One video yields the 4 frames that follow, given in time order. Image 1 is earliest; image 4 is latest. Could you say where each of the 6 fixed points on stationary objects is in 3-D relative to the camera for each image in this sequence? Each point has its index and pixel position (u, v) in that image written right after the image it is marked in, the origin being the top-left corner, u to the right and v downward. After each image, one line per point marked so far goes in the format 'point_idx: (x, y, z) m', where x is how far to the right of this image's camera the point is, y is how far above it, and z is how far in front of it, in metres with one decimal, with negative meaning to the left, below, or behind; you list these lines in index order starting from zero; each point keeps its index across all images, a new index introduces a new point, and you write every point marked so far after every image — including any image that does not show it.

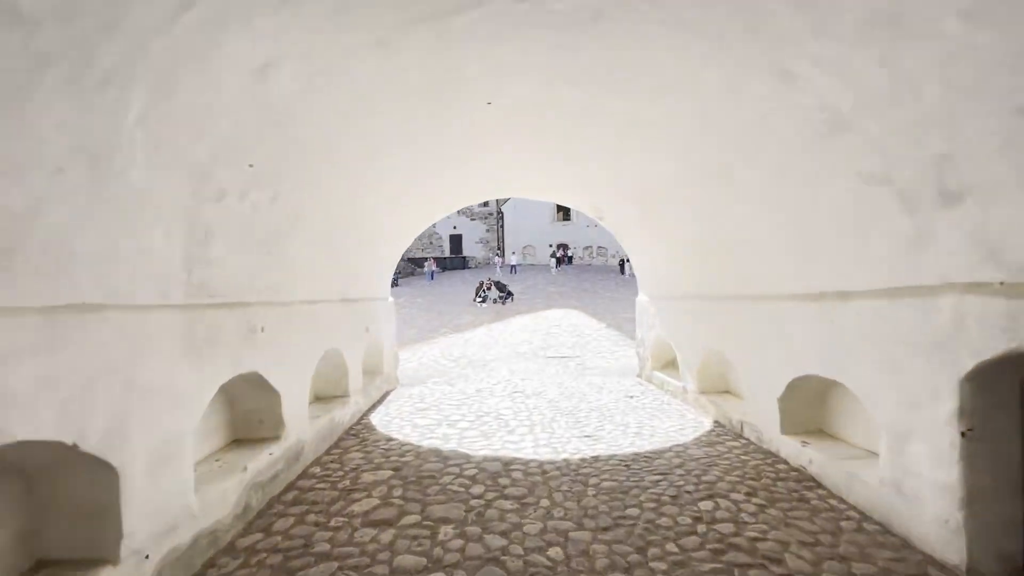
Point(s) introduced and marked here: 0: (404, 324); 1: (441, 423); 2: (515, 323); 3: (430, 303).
0: (-3.5, -1.1, +15.4) m
1: (-0.8, -1.6, +5.5) m
2: (0.0, -1.1, +15.3) m
3: (-3.3, -0.7, +19.5) m
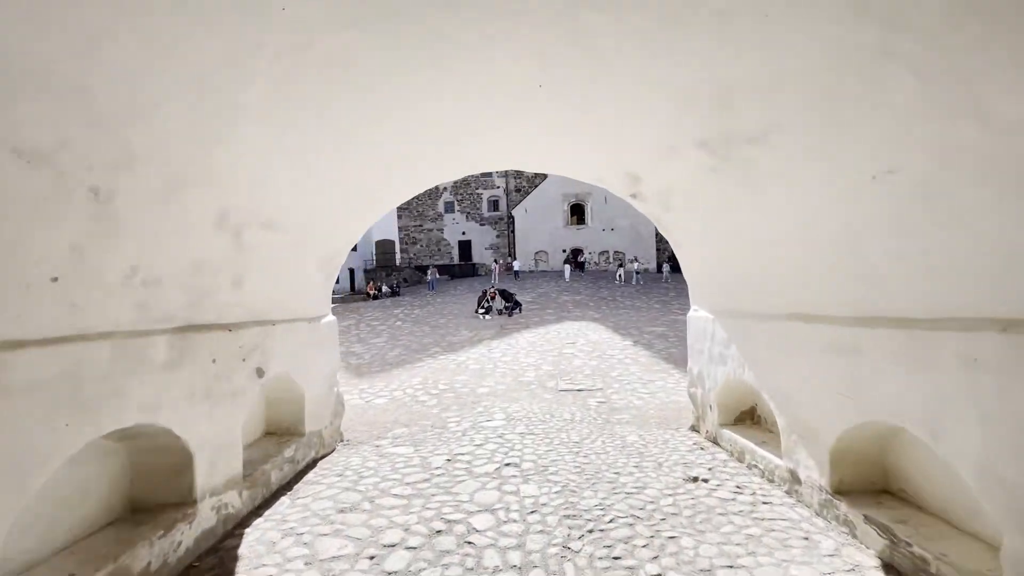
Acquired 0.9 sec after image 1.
0: (-3.3, -1.4, +13.0) m
1: (-0.9, -1.7, +3.0) m
2: (+0.2, -1.3, +12.8) m
3: (-3.0, -1.0, +17.2) m
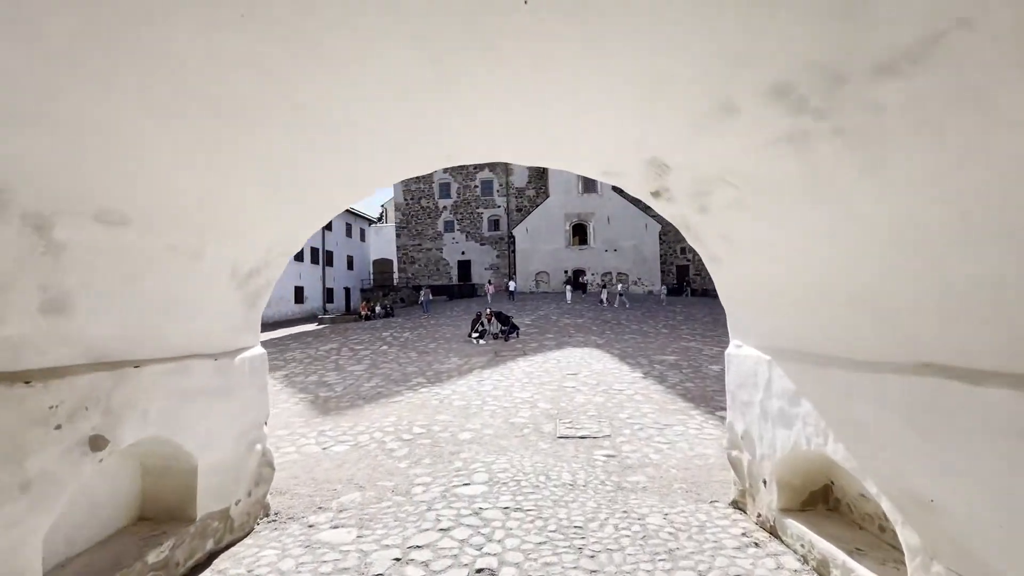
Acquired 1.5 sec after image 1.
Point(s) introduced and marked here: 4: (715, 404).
0: (-3.4, -1.9, +11.6) m
1: (-1.1, -1.8, +1.6) m
2: (0.0, -1.9, +11.4) m
3: (-3.2, -1.7, +15.8) m
4: (+3.5, -2.0, +8.2) m
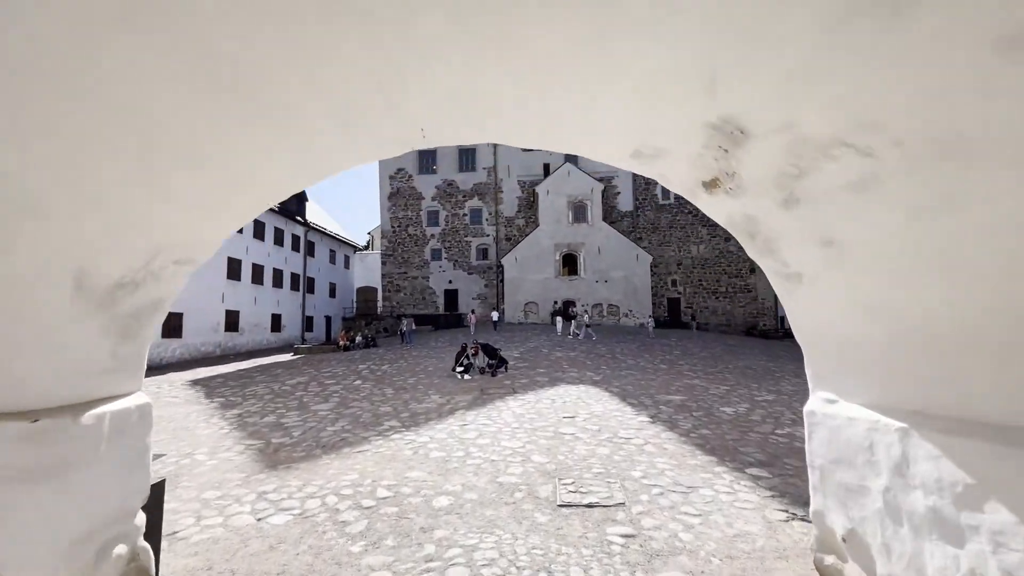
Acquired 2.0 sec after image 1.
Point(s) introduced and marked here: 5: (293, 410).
0: (-3.7, -2.5, +10.2) m
1: (-1.1, -1.7, +0.3) m
2: (-0.2, -2.5, +10.0) m
3: (-3.5, -2.6, +14.4) m
4: (+3.3, -2.4, +6.9) m
5: (-4.6, -2.6, +10.1) m
